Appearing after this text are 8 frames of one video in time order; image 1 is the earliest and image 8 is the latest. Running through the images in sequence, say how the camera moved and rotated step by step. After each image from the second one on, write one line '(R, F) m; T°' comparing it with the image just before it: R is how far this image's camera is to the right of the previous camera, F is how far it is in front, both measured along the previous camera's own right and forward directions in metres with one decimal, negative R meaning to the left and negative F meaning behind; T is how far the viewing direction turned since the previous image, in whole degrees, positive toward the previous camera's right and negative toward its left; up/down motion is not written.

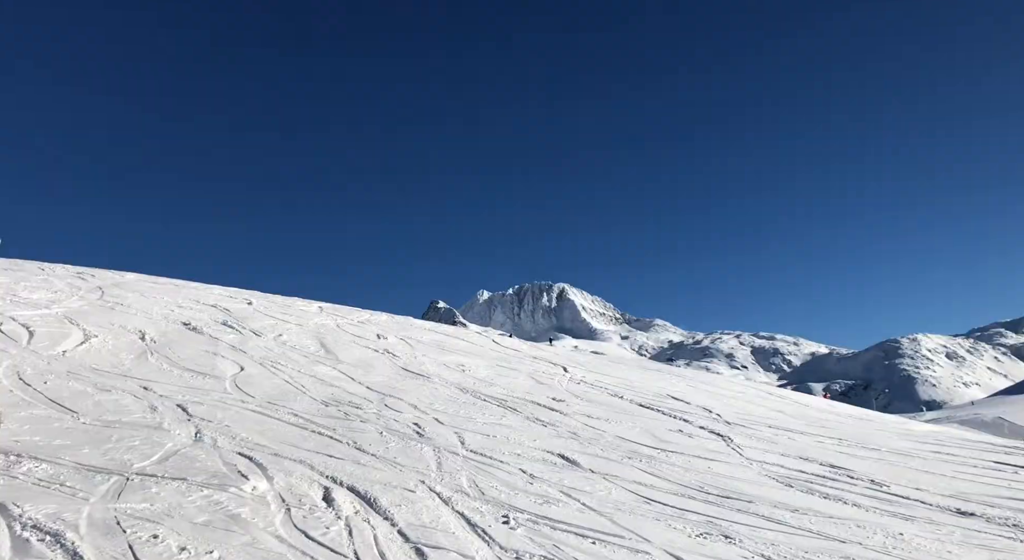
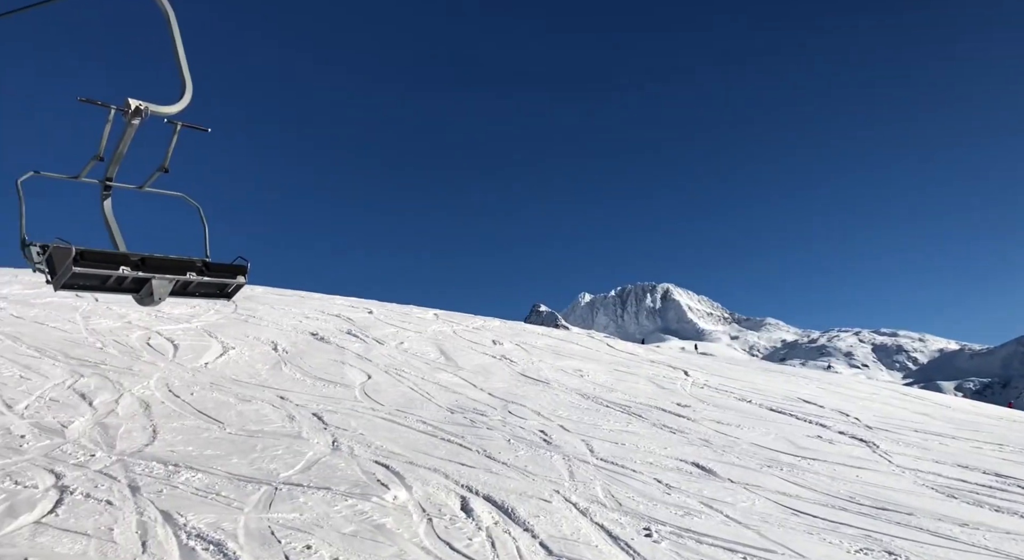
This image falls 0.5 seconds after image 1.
(-0.1, 0.0) m; -7°
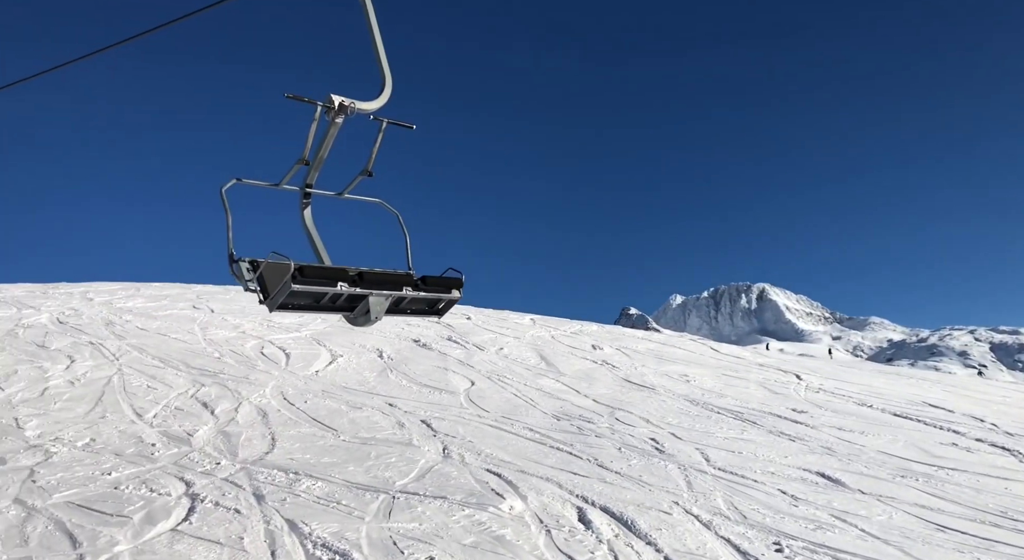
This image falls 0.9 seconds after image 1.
(-0.1, +0.1) m; -6°
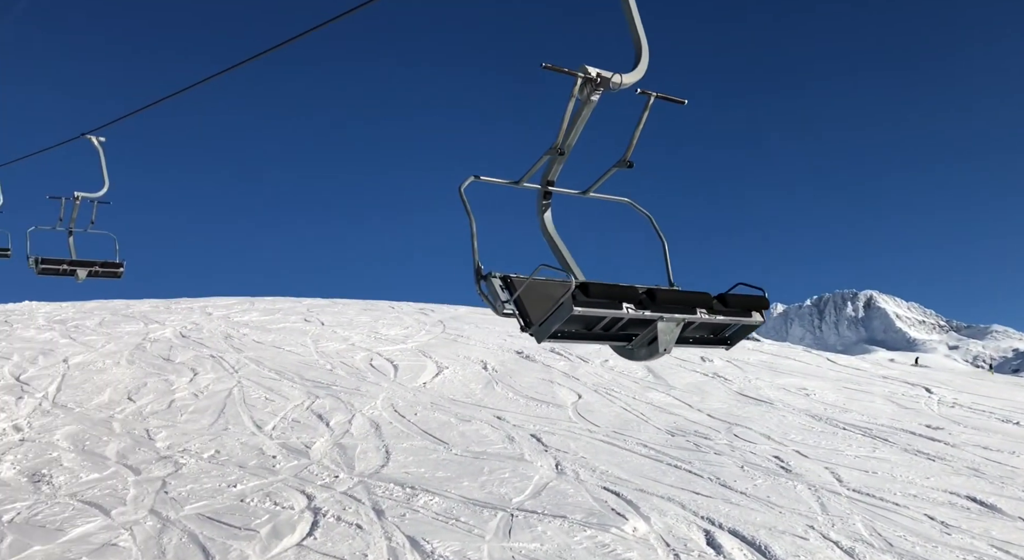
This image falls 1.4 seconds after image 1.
(-0.2, +0.2) m; -6°
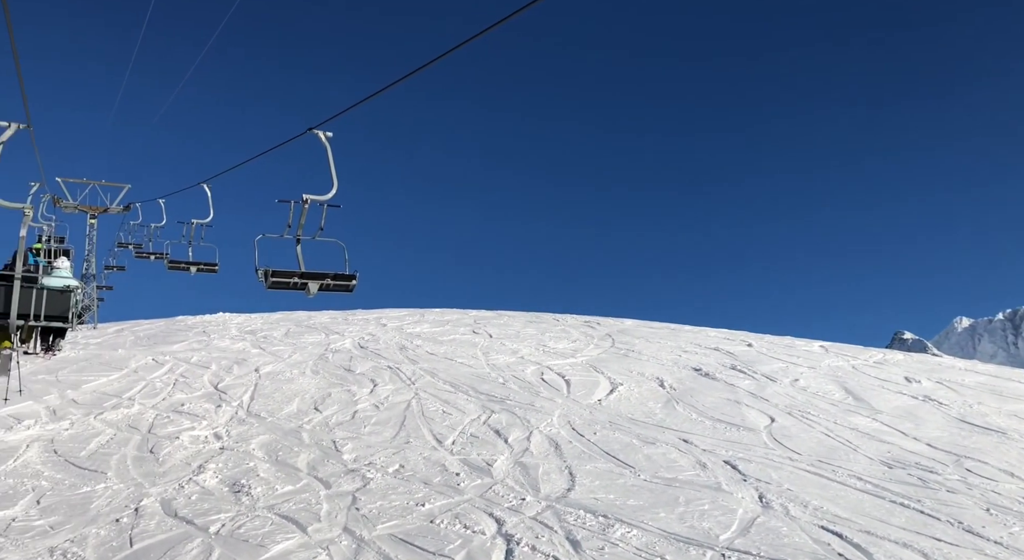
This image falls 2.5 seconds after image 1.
(-0.5, +0.6) m; -10°
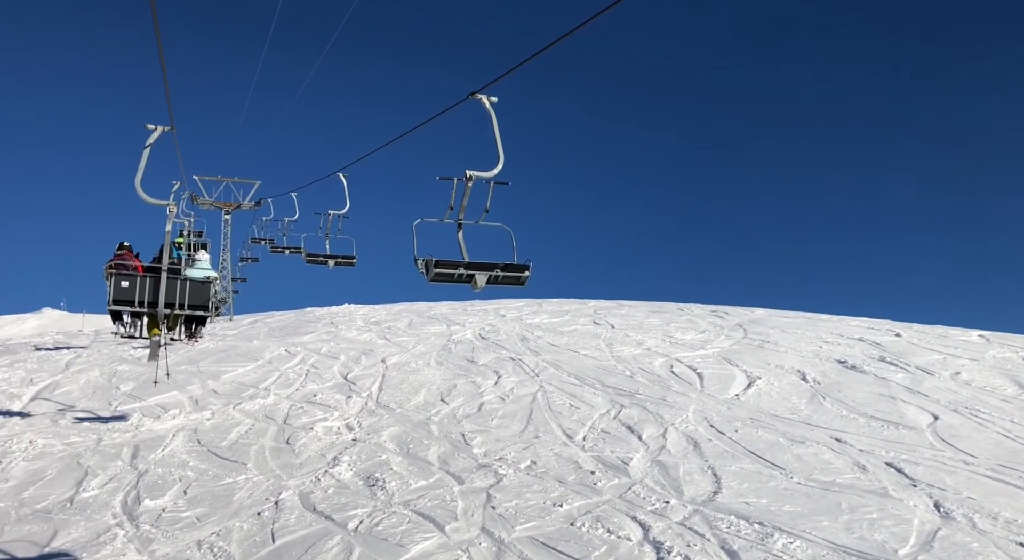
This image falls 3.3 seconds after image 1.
(-0.4, +0.6) m; -7°
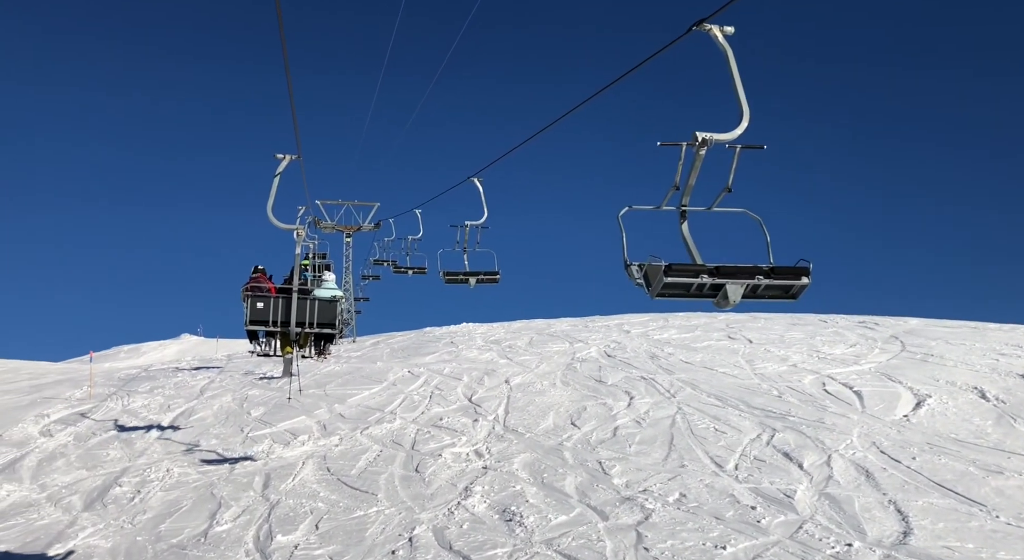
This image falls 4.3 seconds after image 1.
(-0.5, +1.2) m; -7°
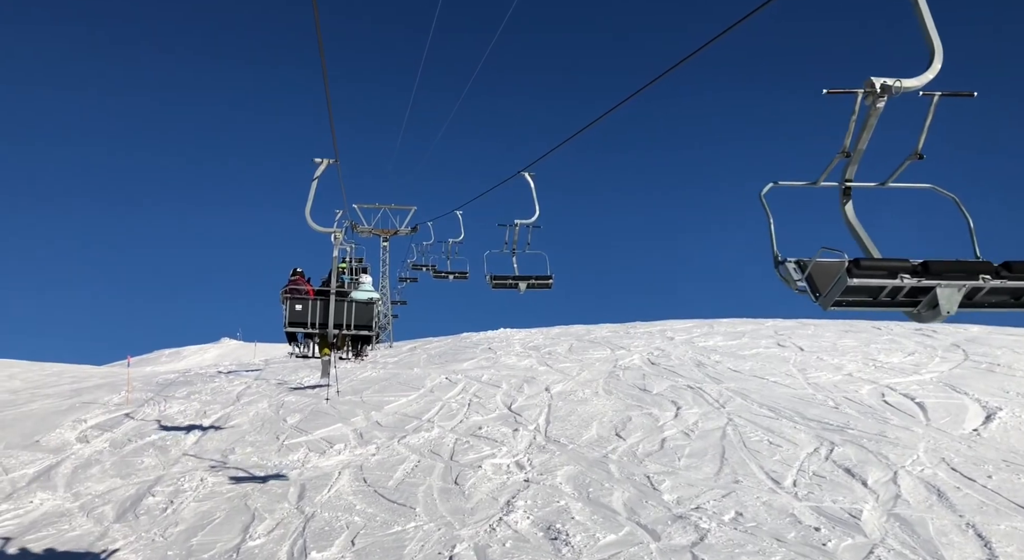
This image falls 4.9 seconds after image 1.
(-0.1, +0.8) m; -2°
